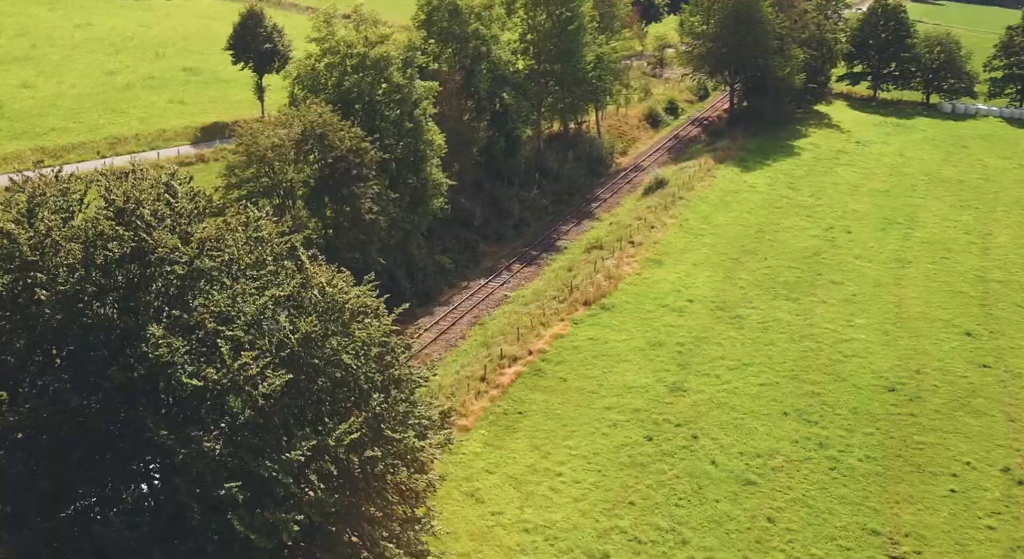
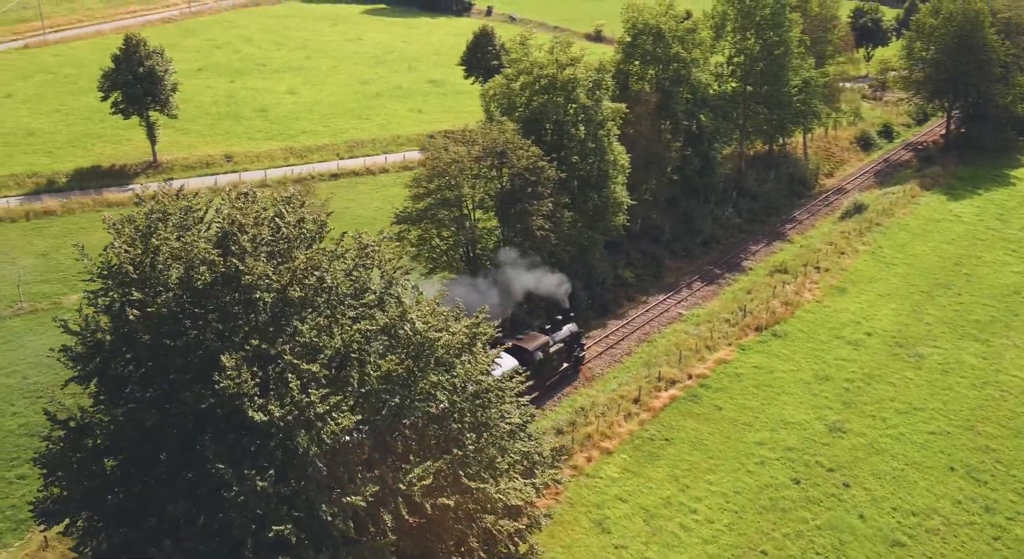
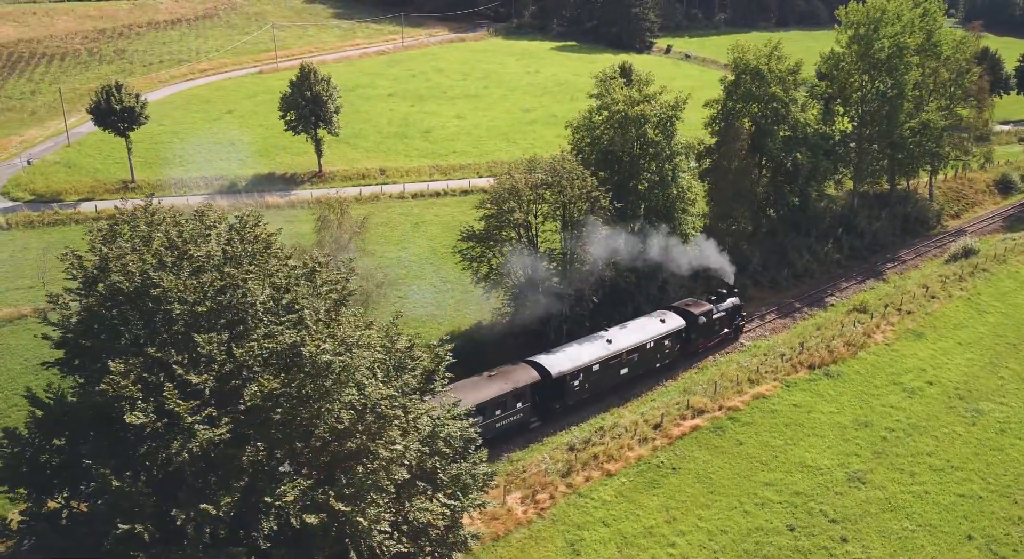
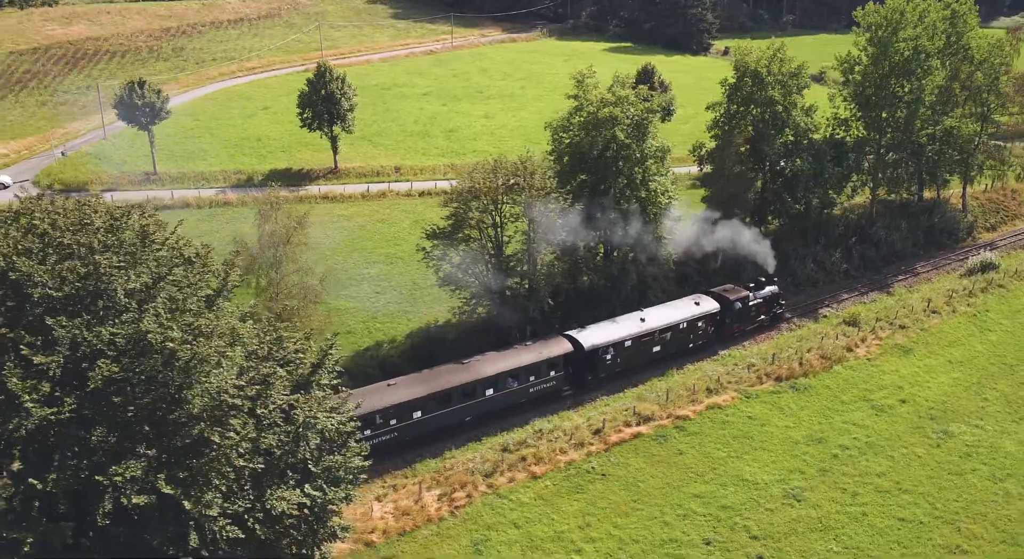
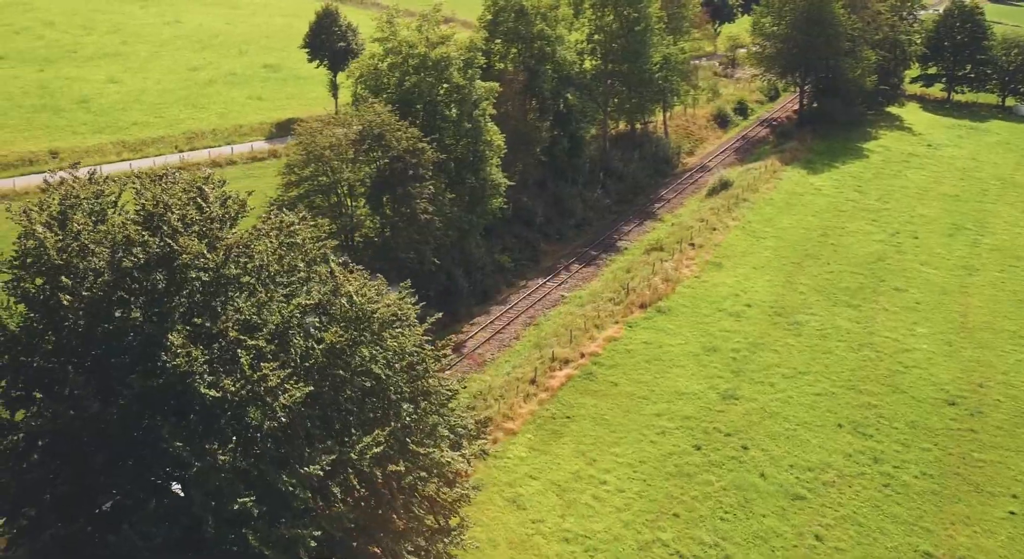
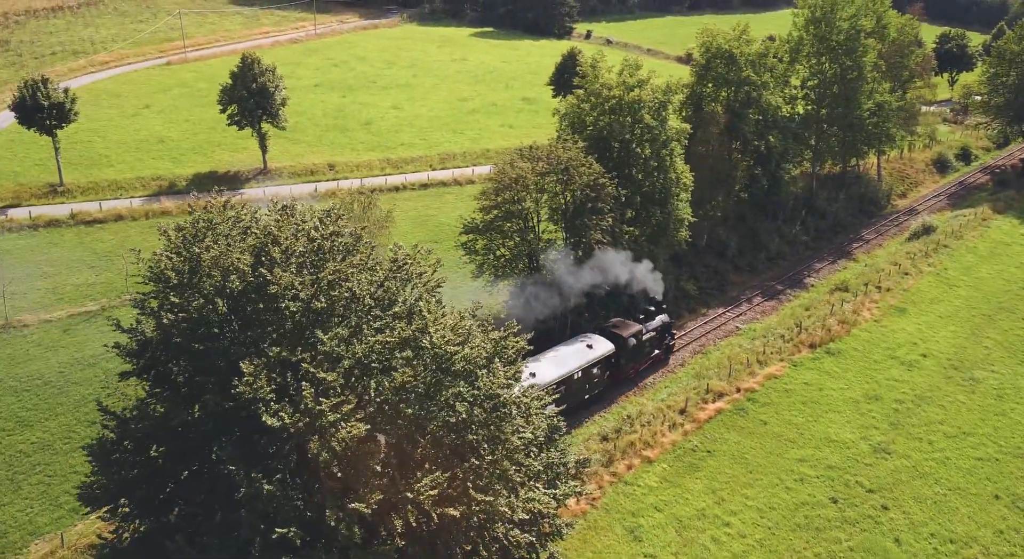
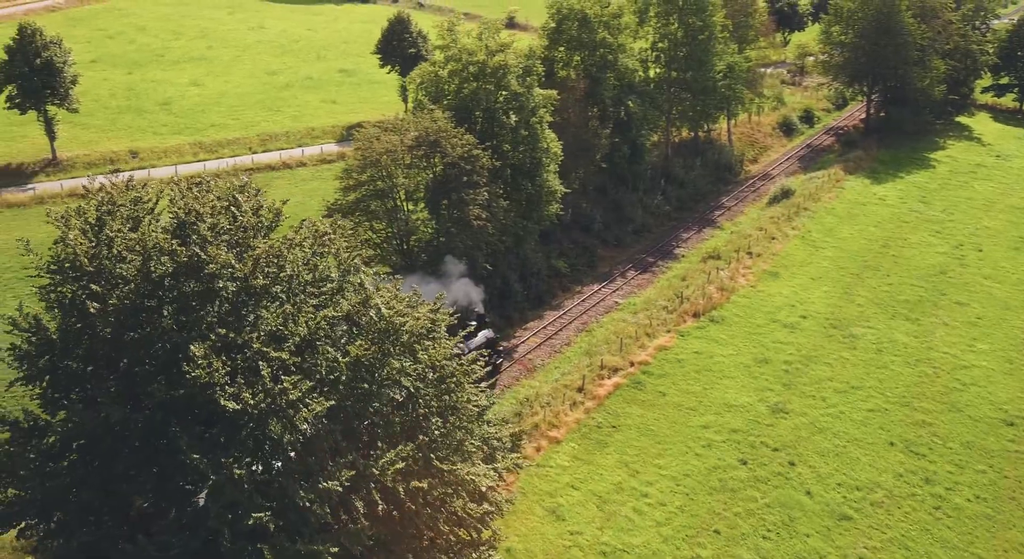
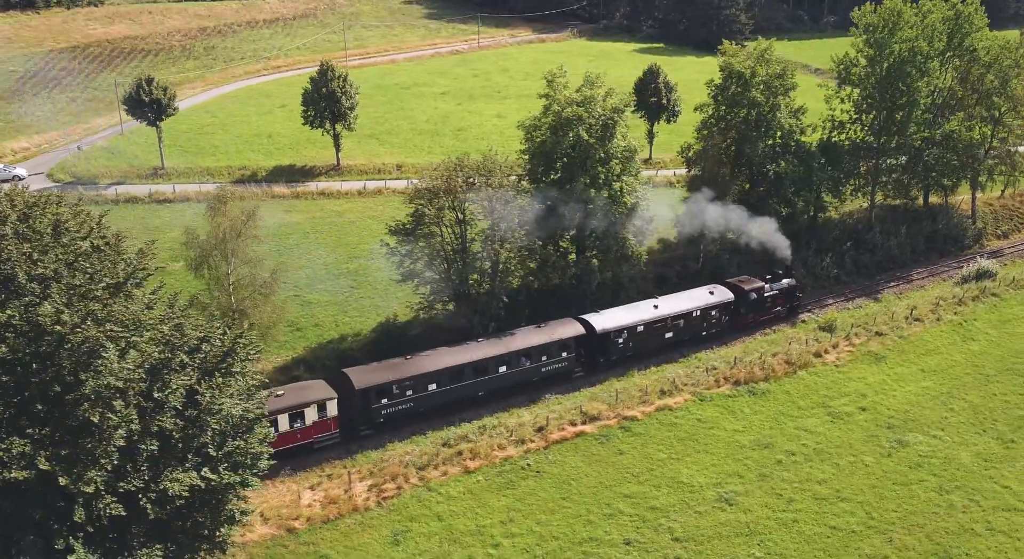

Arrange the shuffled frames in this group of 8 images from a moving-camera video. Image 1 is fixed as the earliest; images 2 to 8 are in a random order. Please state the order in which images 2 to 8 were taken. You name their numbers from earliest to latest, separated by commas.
5, 7, 2, 6, 3, 4, 8
